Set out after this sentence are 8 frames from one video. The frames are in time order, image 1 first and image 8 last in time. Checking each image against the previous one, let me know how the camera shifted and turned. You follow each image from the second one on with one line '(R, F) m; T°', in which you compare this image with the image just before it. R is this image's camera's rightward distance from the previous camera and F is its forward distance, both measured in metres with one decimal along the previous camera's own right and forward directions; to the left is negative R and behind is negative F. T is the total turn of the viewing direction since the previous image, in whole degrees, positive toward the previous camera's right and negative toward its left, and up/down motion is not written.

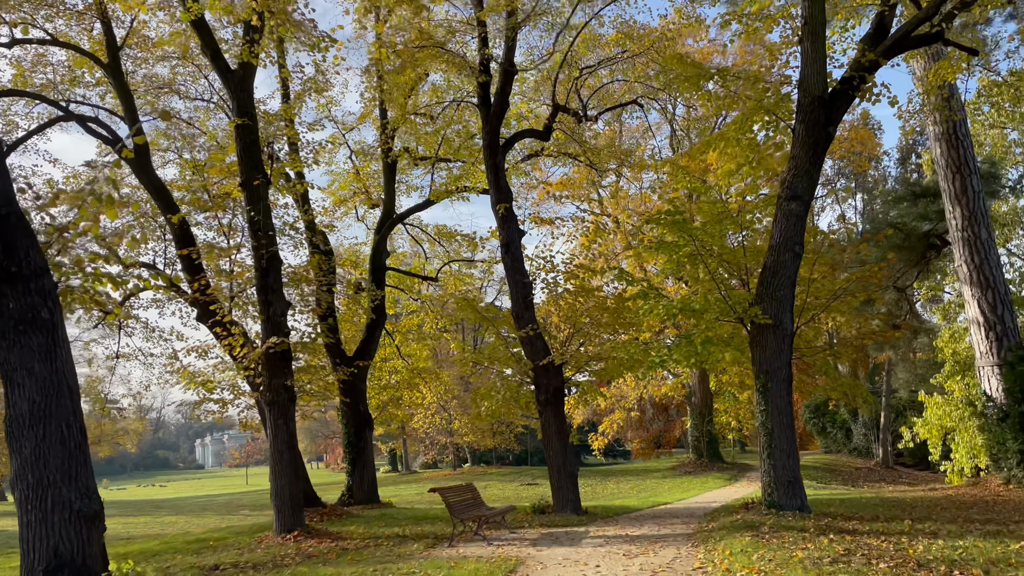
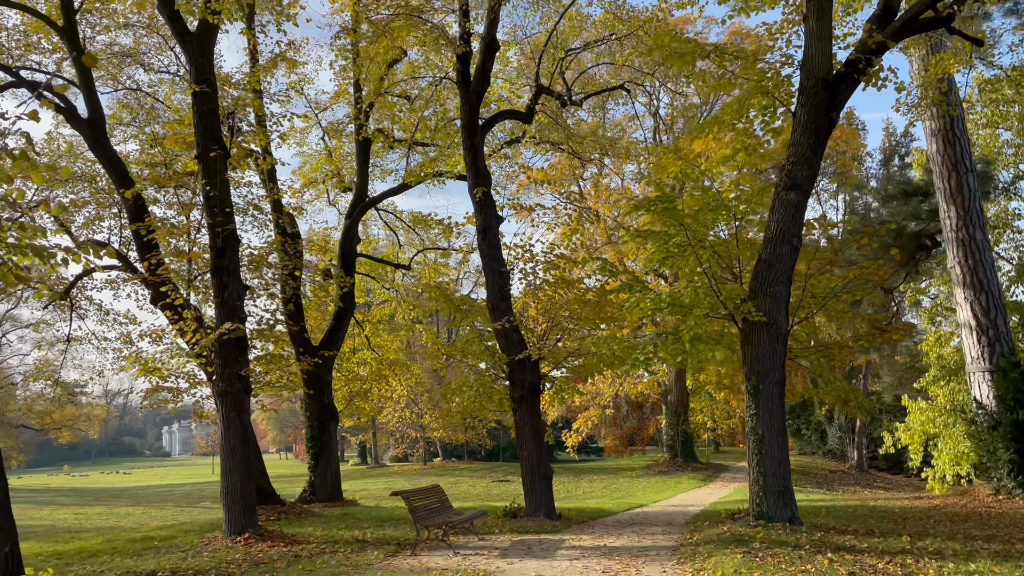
(0.0, +0.7) m; +2°
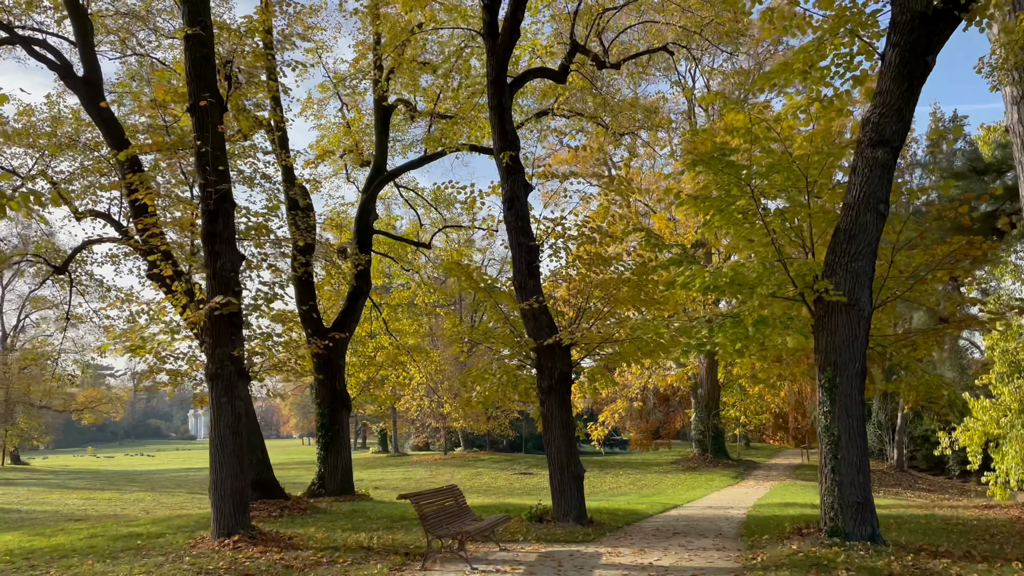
(-0.1, +1.2) m; -2°
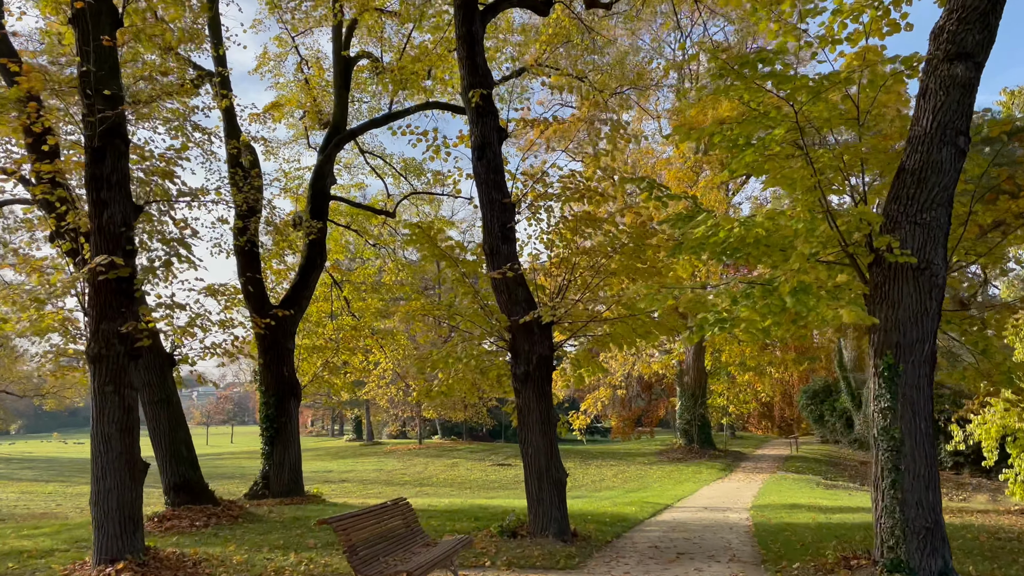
(+0.1, +1.7) m; +1°
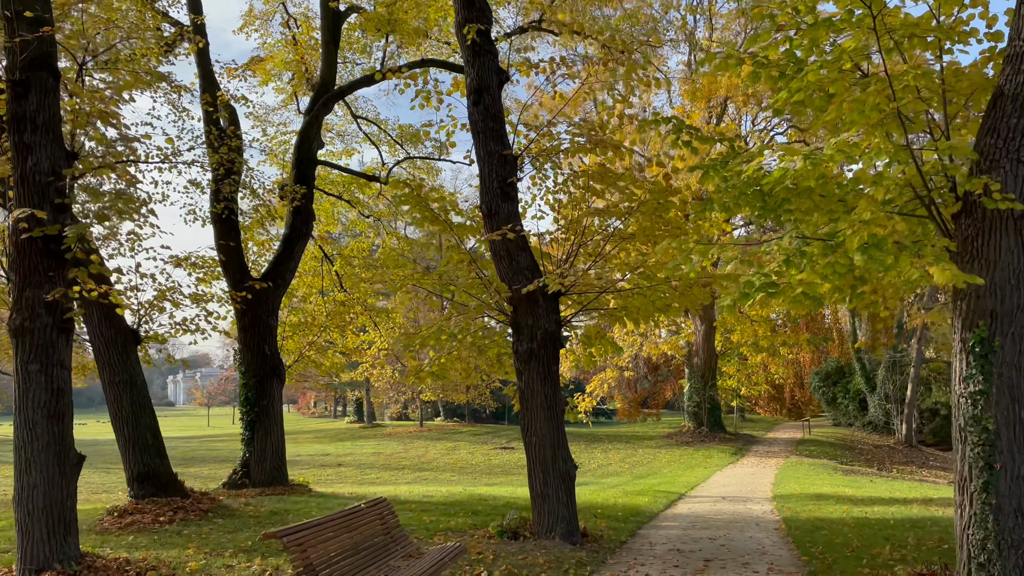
(0.0, +1.0) m; 0°
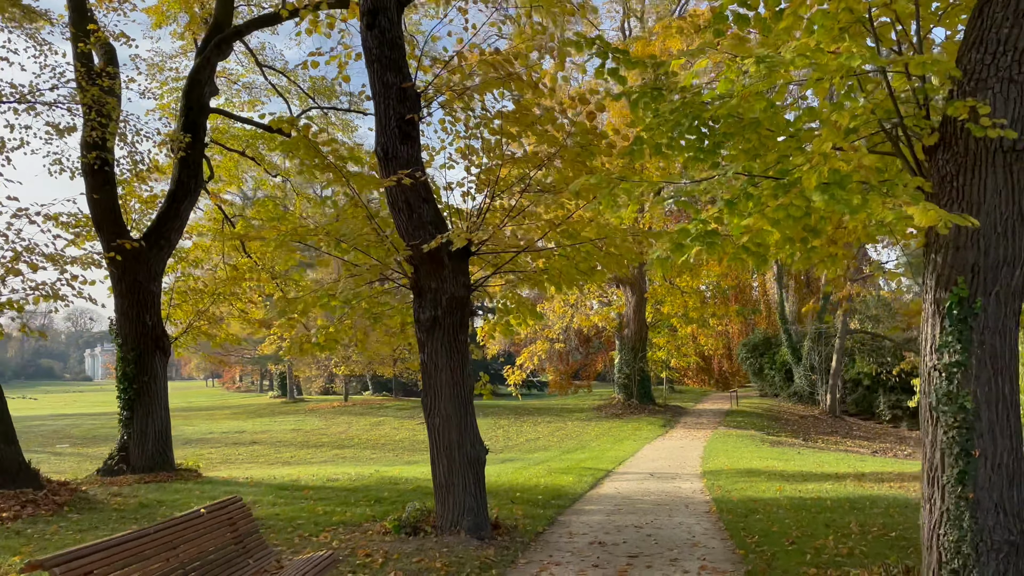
(+0.3, +0.9) m; +5°
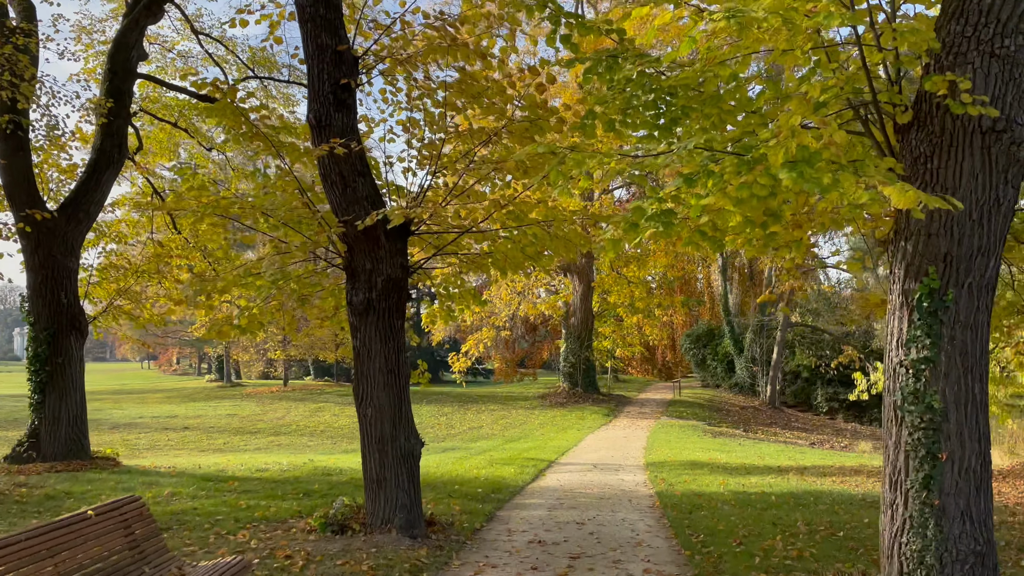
(+0.1, +0.4) m; +4°
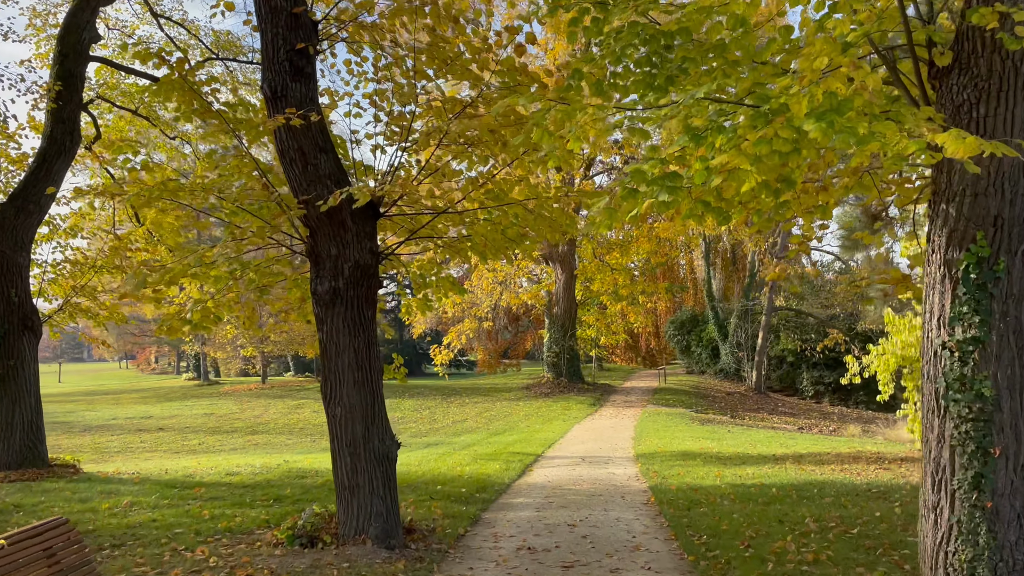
(0.0, +0.5) m; +1°
